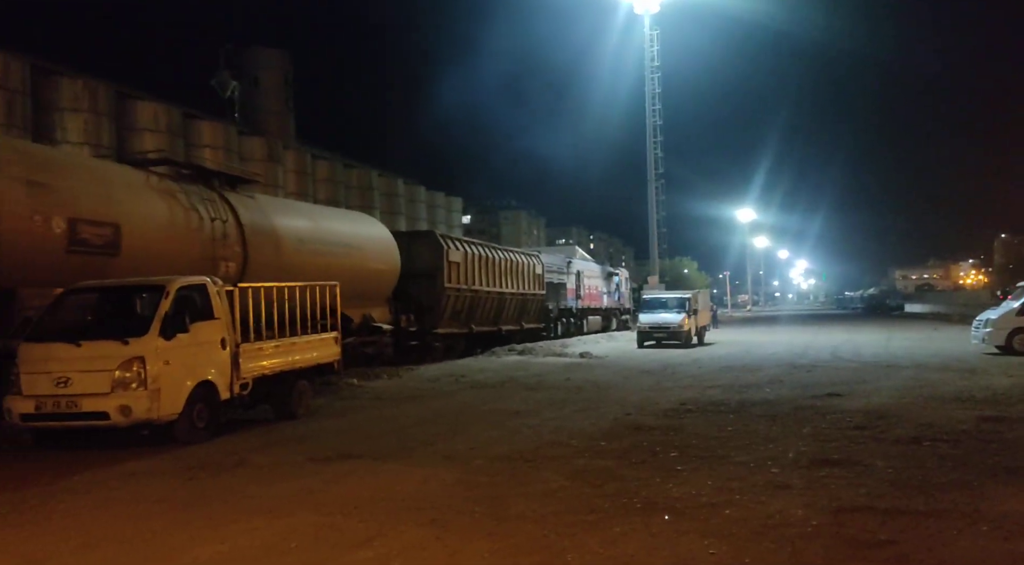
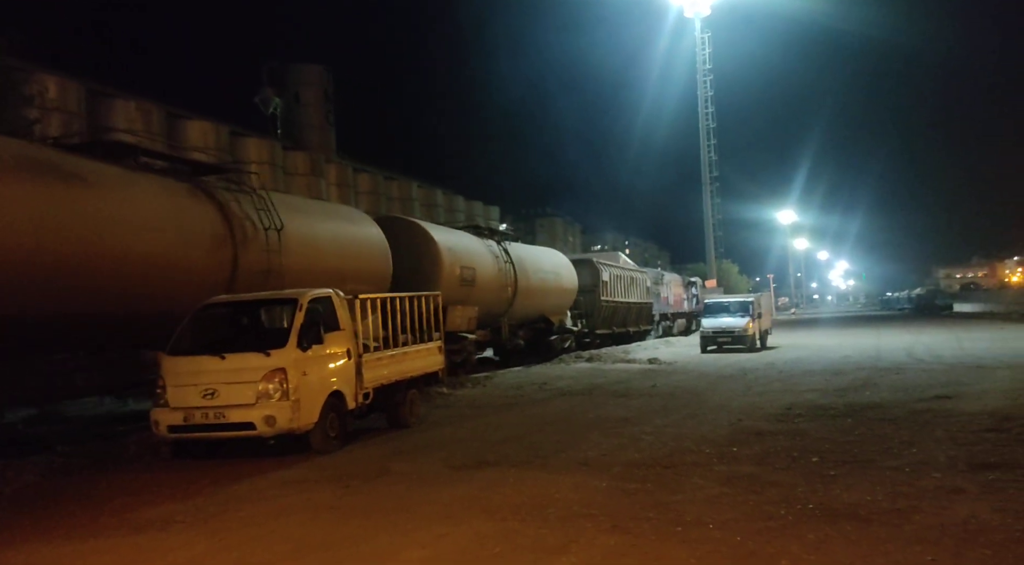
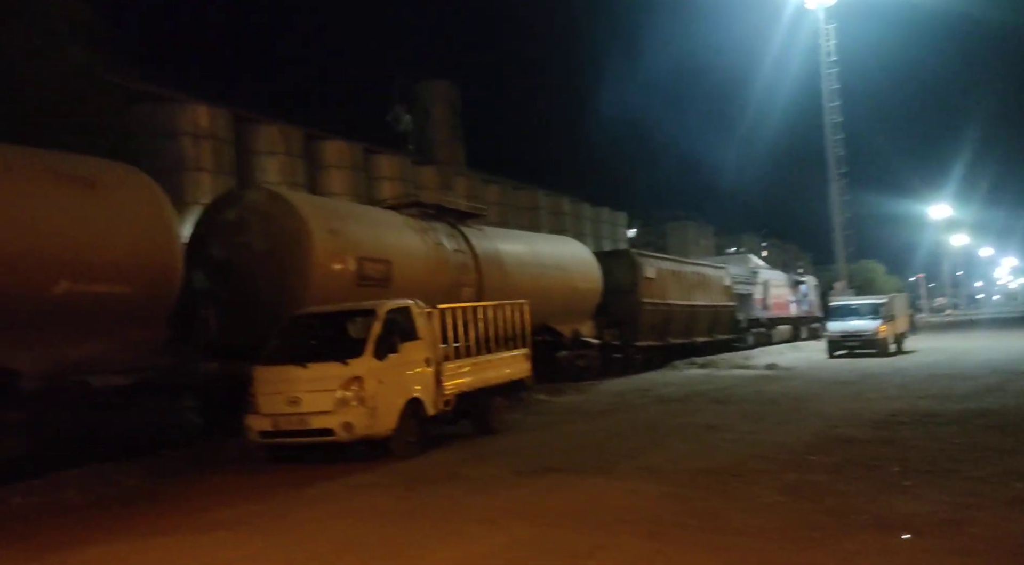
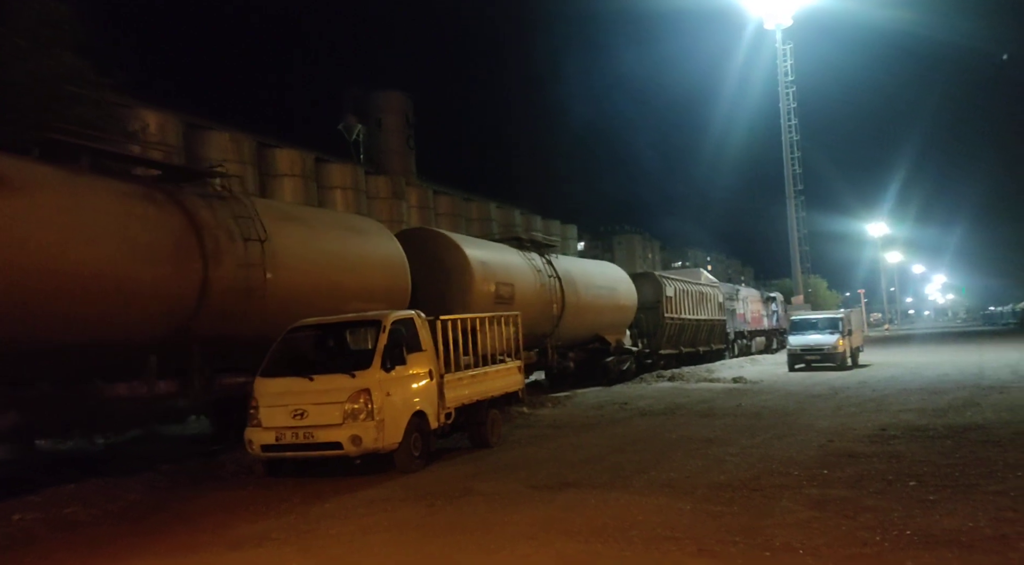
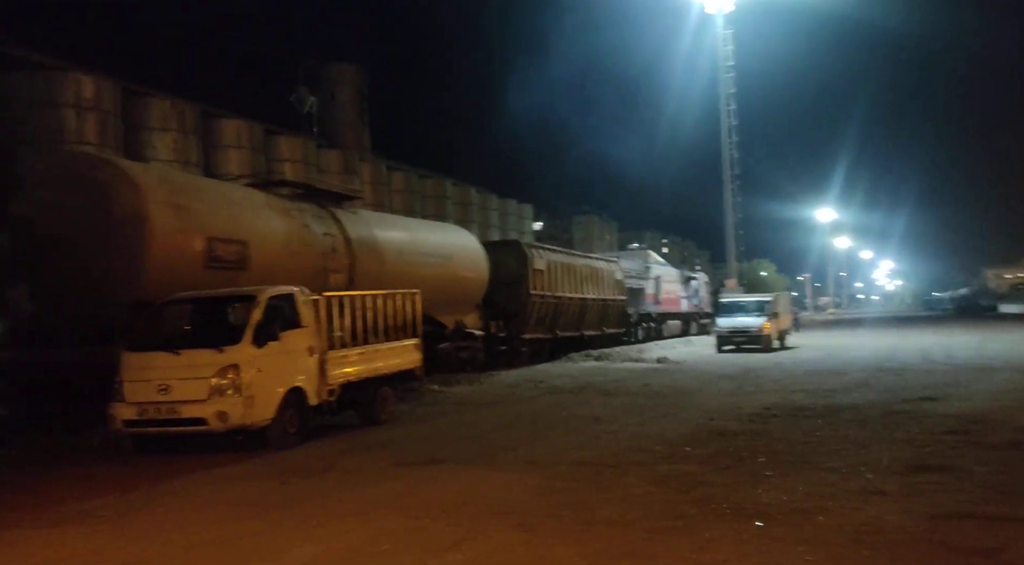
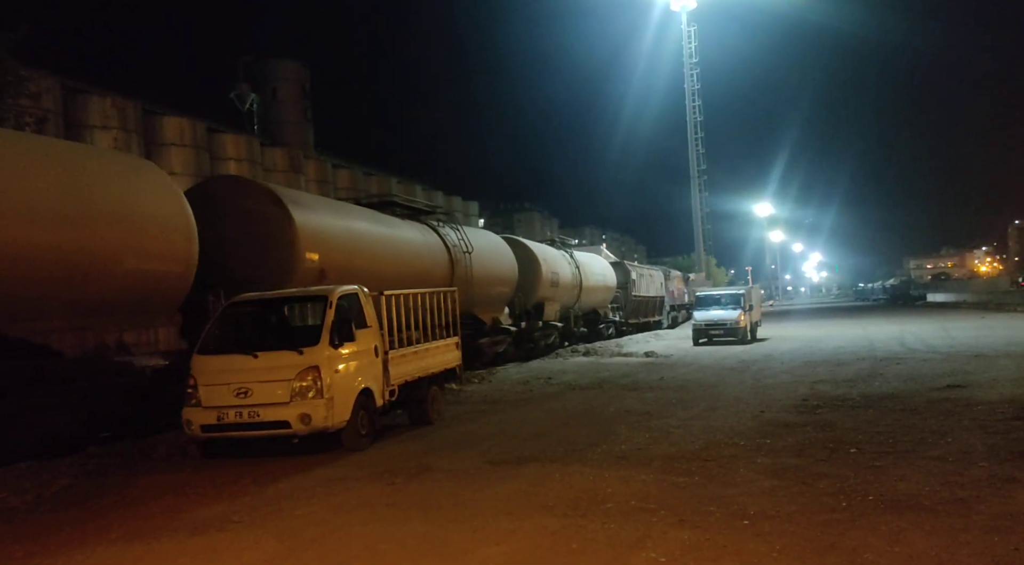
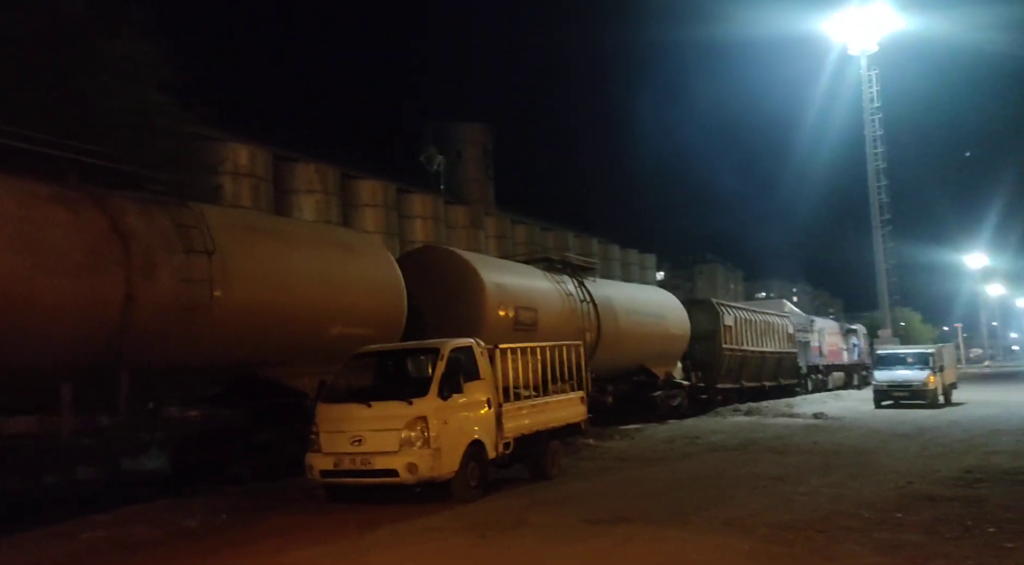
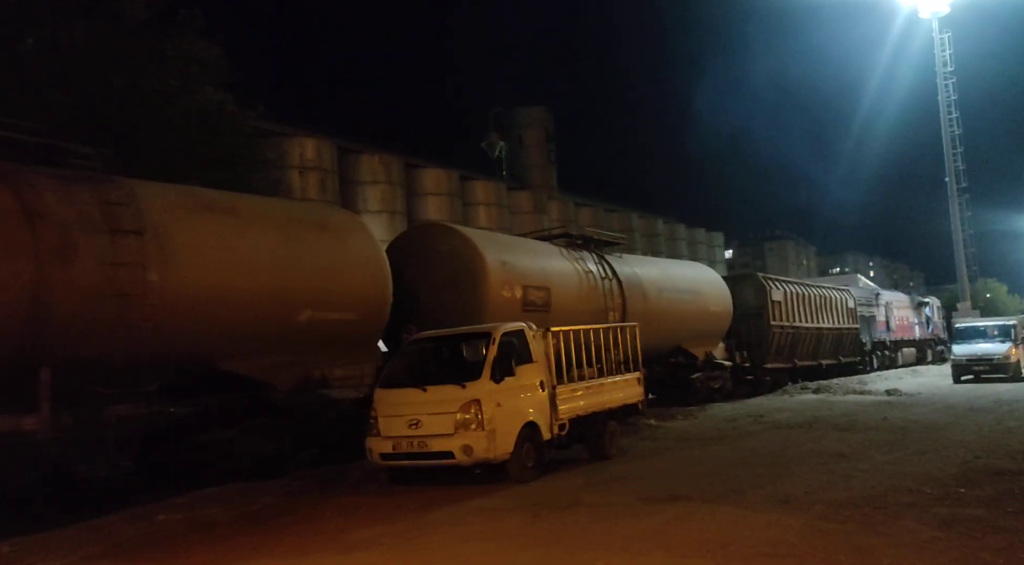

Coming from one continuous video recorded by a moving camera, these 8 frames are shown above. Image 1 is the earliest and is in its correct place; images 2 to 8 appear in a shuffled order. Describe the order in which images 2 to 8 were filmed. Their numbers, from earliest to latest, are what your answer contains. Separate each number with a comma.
5, 3, 8, 7, 4, 2, 6
